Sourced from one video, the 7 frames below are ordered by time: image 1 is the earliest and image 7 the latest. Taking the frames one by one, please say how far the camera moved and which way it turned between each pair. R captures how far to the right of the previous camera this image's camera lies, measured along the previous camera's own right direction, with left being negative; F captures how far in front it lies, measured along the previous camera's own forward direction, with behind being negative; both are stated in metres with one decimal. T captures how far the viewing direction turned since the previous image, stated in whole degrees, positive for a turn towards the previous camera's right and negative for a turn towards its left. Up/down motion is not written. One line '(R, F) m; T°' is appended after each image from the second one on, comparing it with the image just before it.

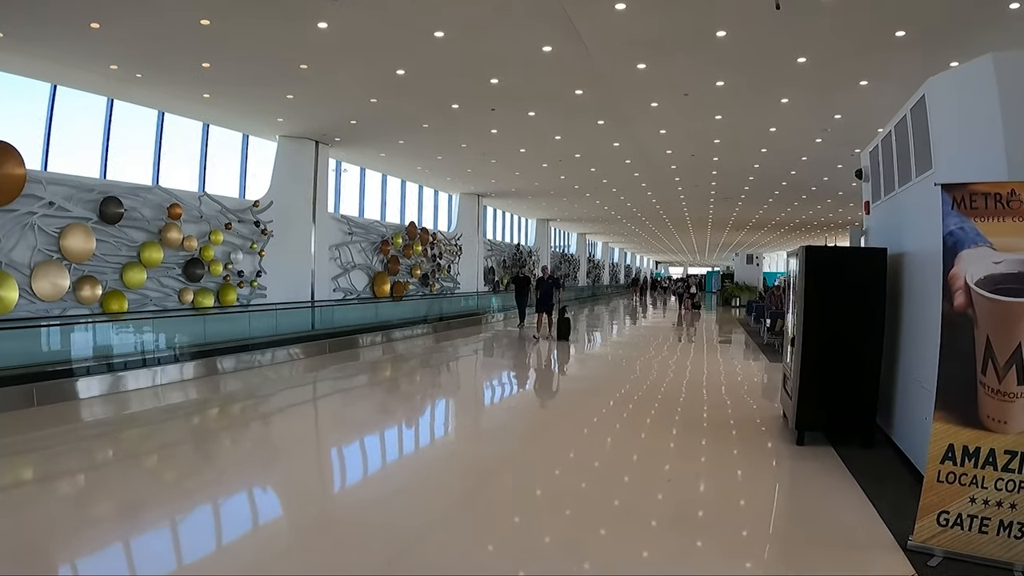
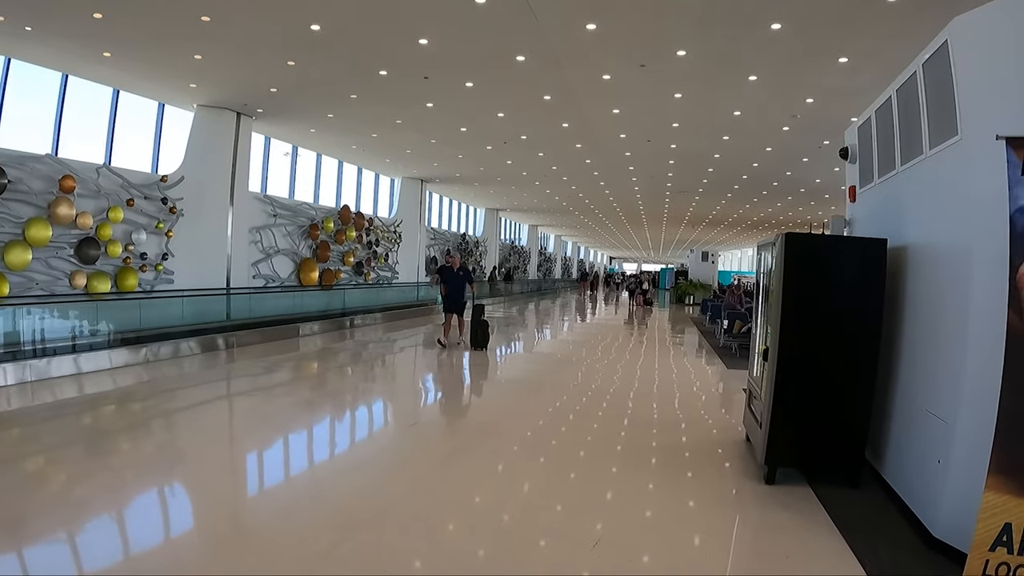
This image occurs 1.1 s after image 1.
(+0.3, +1.0) m; +4°
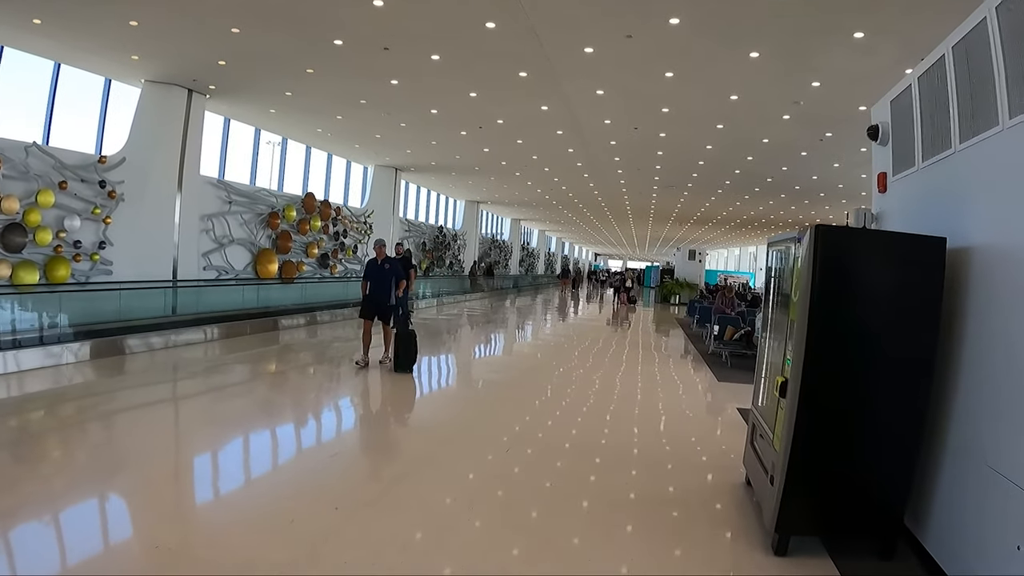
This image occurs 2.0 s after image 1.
(+0.2, +0.9) m; +1°
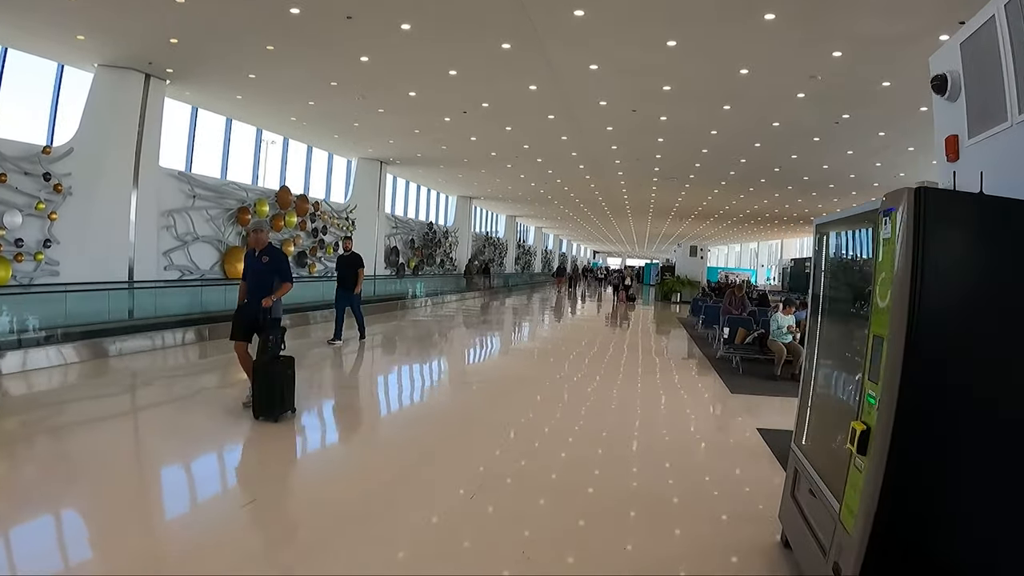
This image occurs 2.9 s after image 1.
(+0.2, +0.9) m; 0°
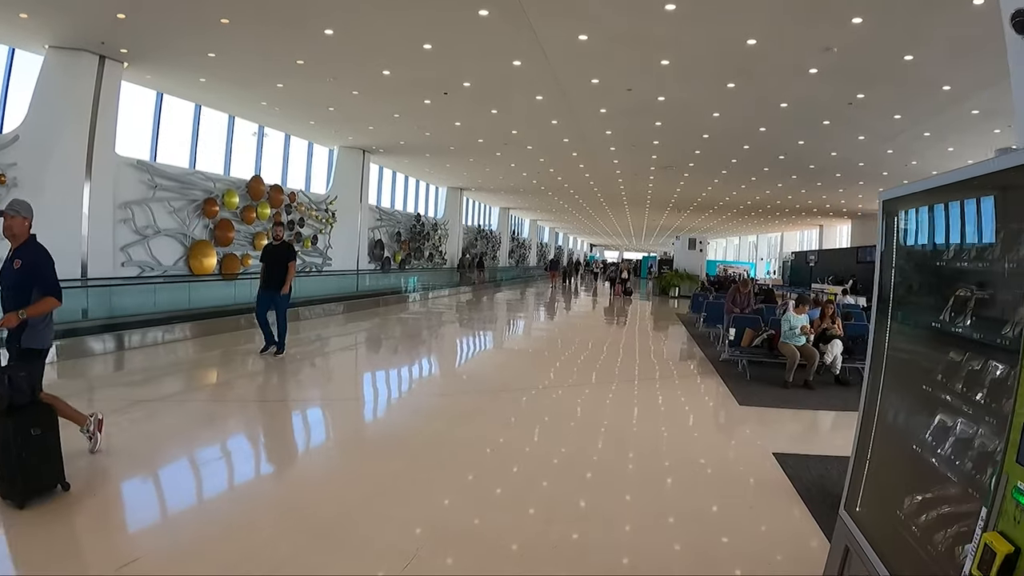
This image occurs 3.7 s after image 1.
(+0.2, +0.7) m; 0°
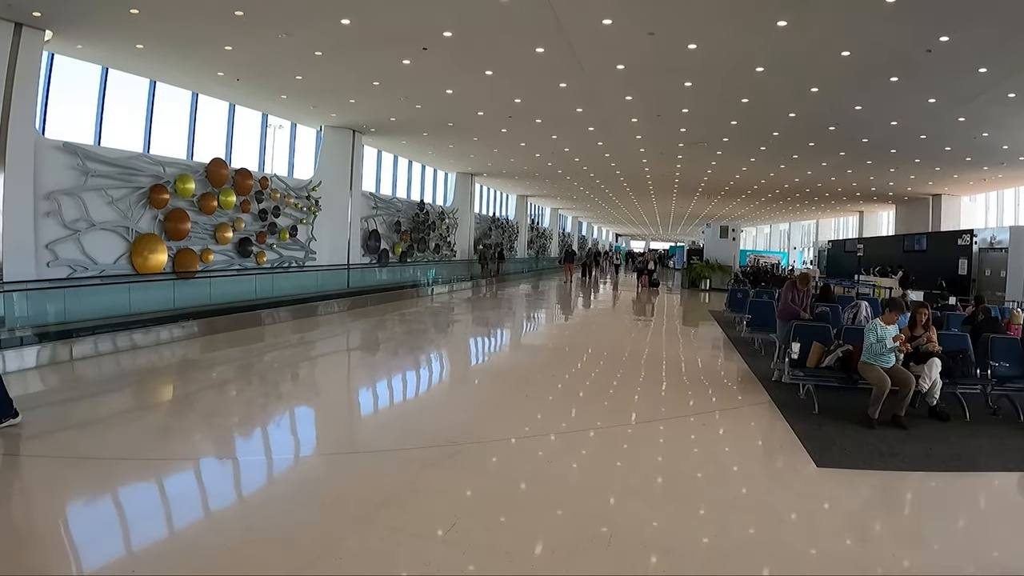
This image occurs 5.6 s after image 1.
(+0.4, +1.6) m; -3°
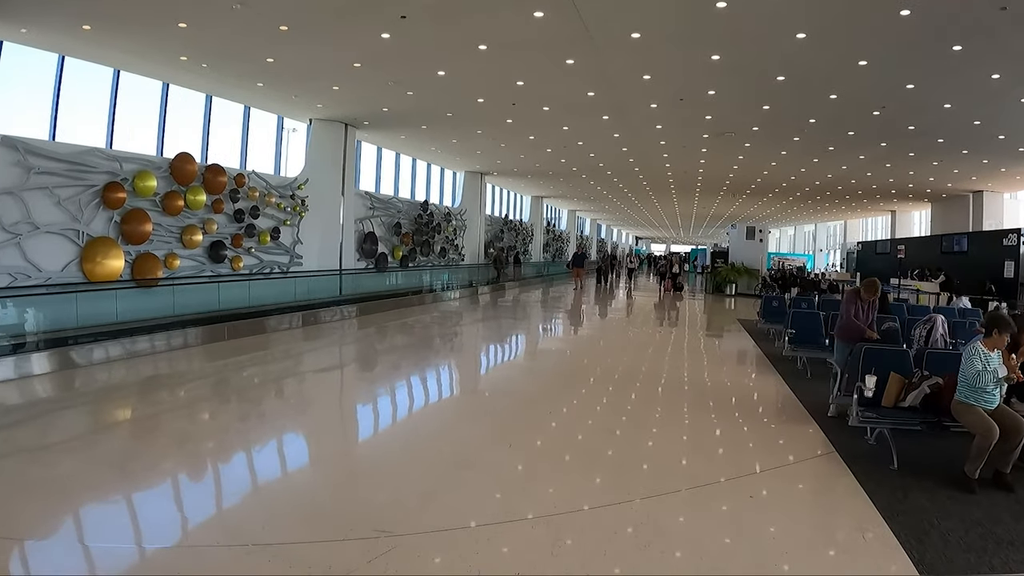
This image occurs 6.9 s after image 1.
(+0.3, +1.1) m; -2°
